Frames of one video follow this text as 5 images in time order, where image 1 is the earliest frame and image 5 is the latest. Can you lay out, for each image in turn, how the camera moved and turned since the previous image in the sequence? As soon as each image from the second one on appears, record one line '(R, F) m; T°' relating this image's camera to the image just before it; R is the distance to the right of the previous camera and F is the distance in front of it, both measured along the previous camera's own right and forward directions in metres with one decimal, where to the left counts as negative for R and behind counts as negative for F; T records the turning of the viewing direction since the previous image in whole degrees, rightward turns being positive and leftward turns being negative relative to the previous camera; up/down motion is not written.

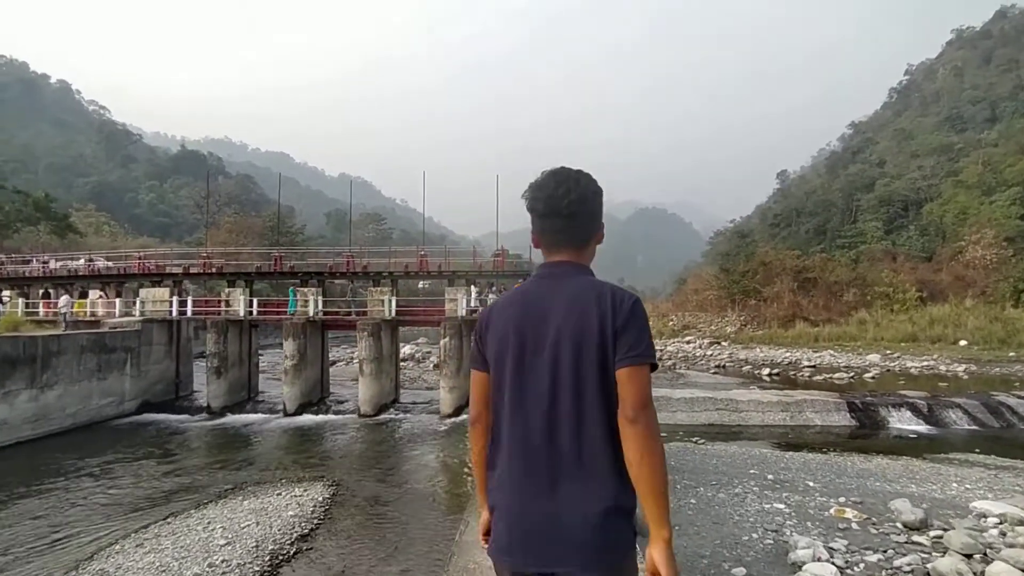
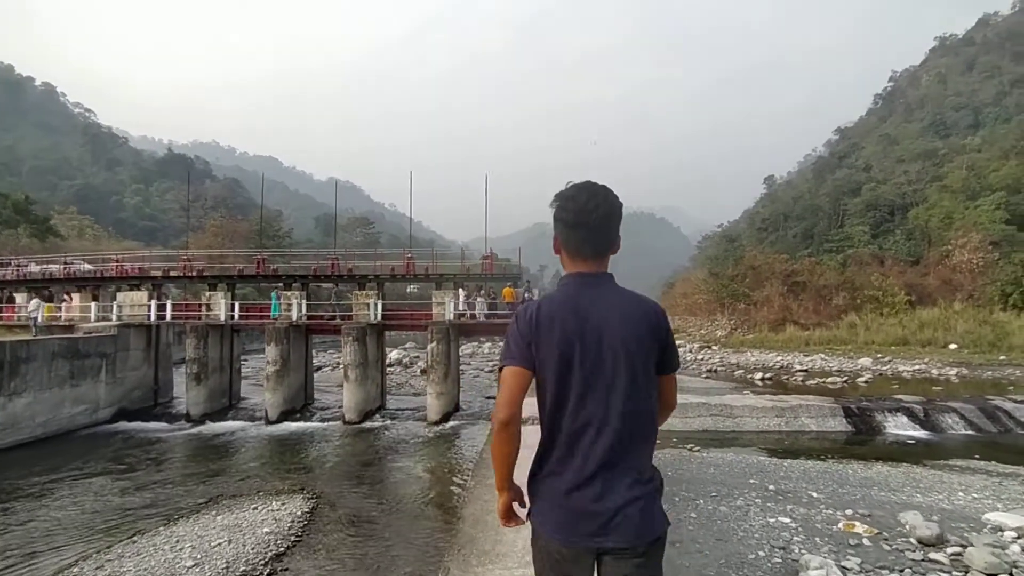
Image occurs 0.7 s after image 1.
(0.0, +0.5) m; +1°
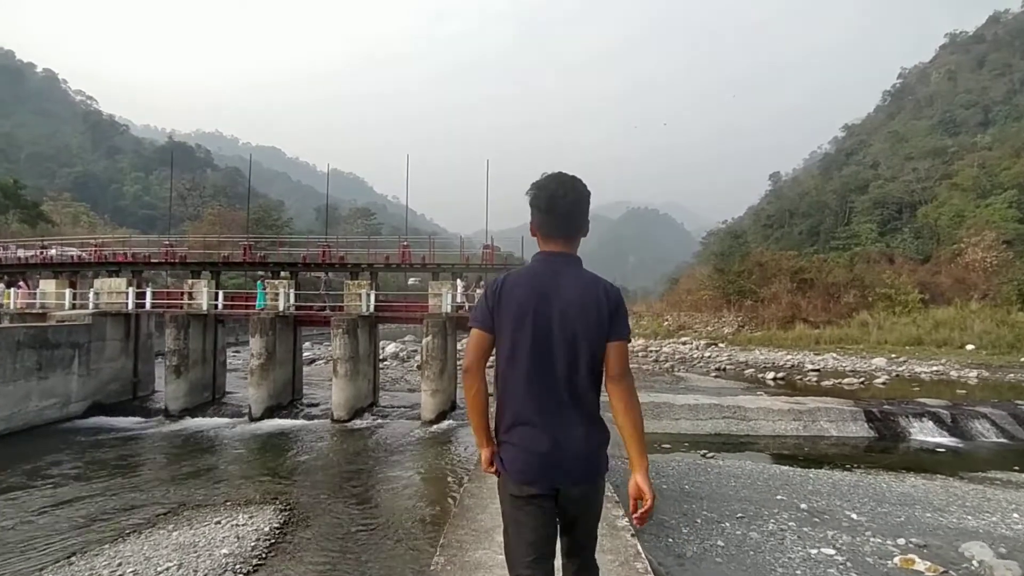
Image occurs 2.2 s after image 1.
(0.0, +1.2) m; 0°
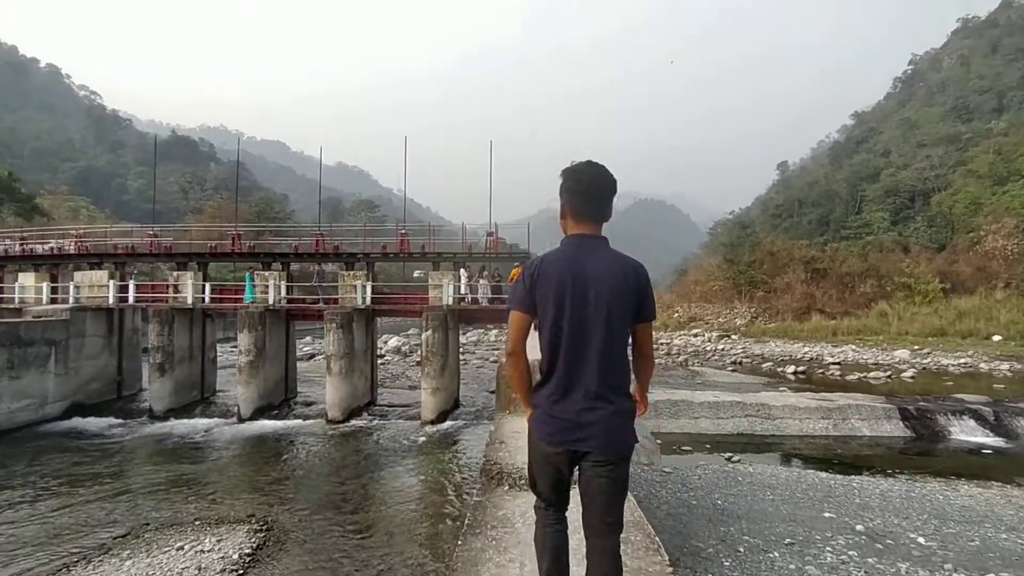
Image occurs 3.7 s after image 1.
(0.0, +1.2) m; -1°
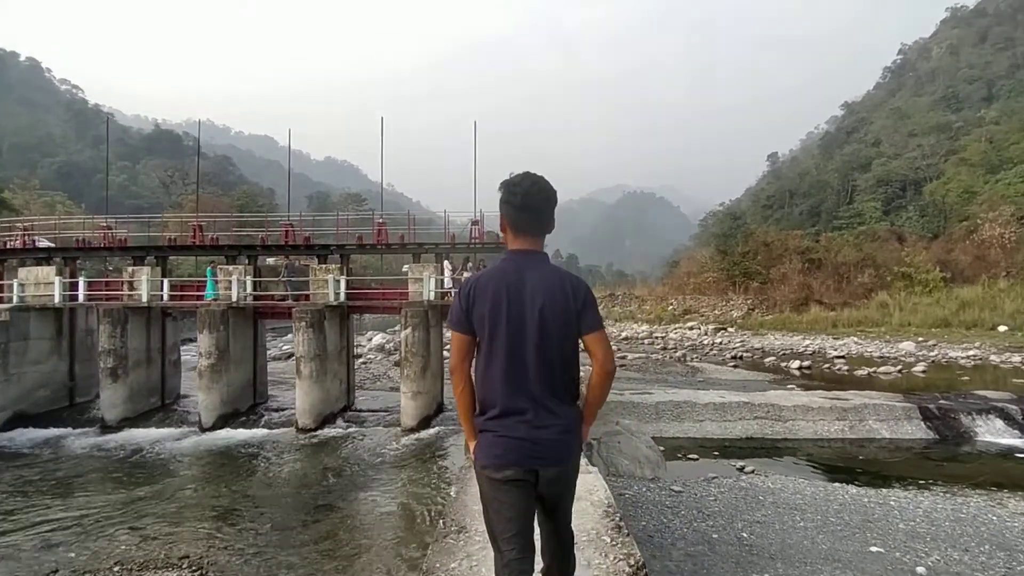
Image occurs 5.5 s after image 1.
(+0.1, +1.4) m; +1°
